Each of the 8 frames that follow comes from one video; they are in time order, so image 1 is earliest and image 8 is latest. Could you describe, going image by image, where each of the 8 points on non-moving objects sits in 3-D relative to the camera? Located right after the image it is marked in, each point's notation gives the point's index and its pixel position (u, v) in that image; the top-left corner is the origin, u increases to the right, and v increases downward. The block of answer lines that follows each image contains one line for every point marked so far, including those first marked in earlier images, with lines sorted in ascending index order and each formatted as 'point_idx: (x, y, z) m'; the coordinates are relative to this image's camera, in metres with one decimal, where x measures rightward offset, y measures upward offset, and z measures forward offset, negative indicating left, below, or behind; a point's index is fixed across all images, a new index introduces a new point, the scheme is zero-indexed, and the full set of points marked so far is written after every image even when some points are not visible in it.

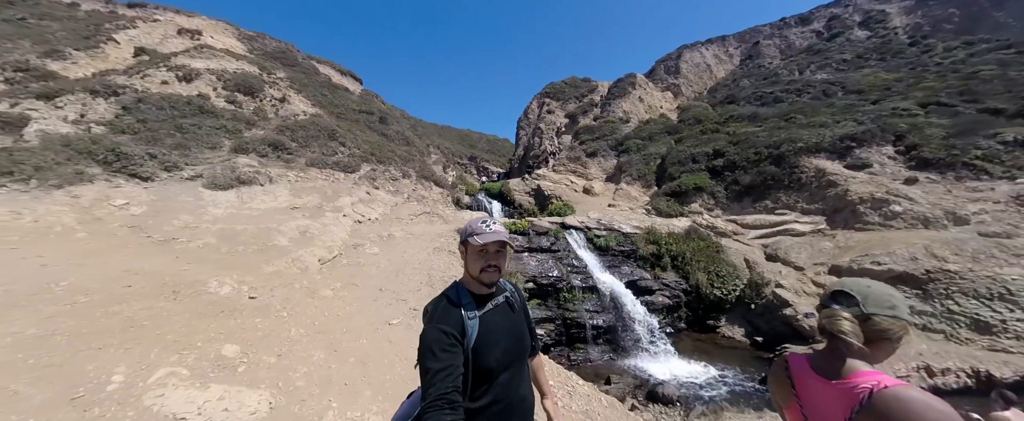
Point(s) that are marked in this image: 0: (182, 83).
0: (-14.0, +5.4, +13.1) m
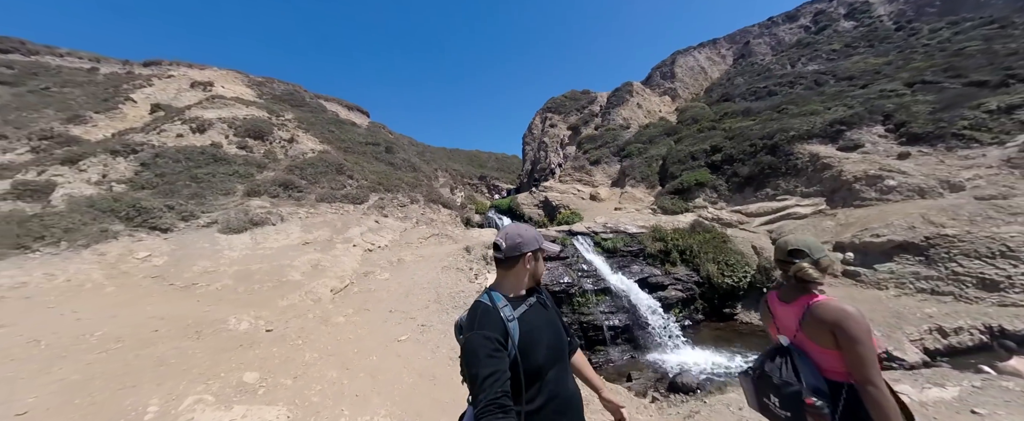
0: (-14.3, +3.4, +13.9) m
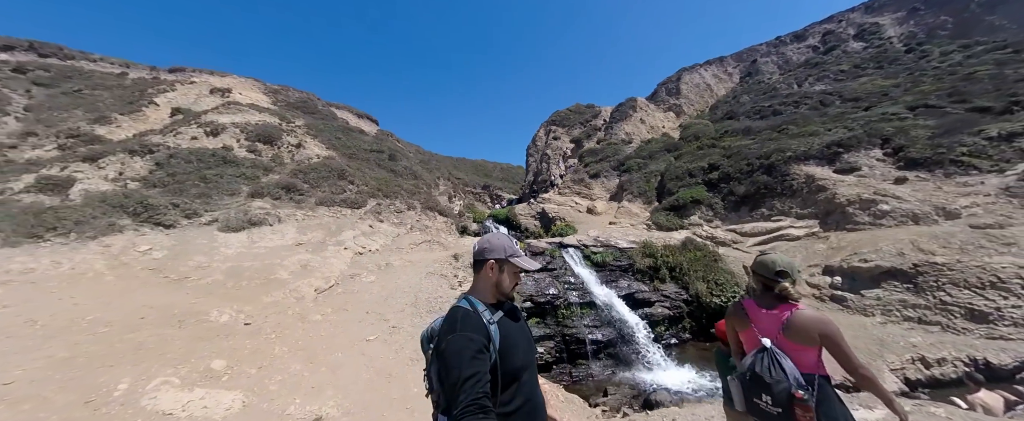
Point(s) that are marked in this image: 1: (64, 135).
0: (-14.5, +3.4, +14.8) m
1: (-18.7, +3.1, +13.0) m
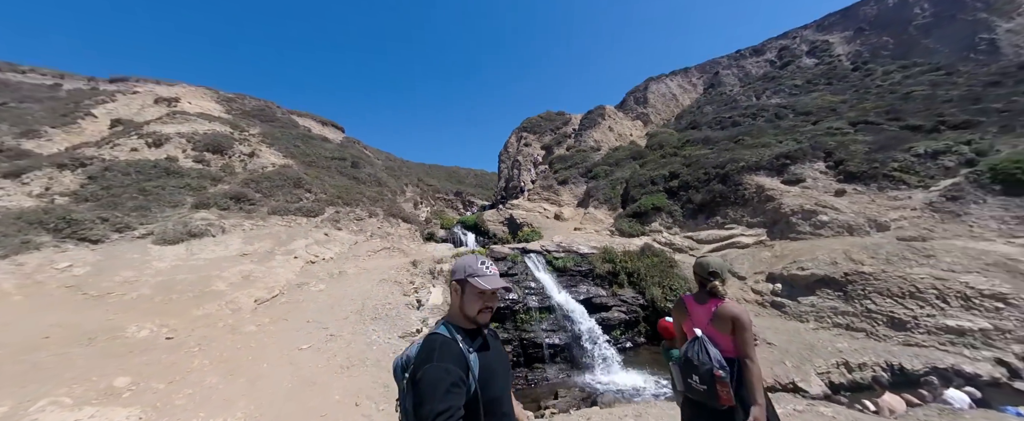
0: (-16.3, +2.8, +14.1) m
1: (-20.4, +2.4, +12.1) m
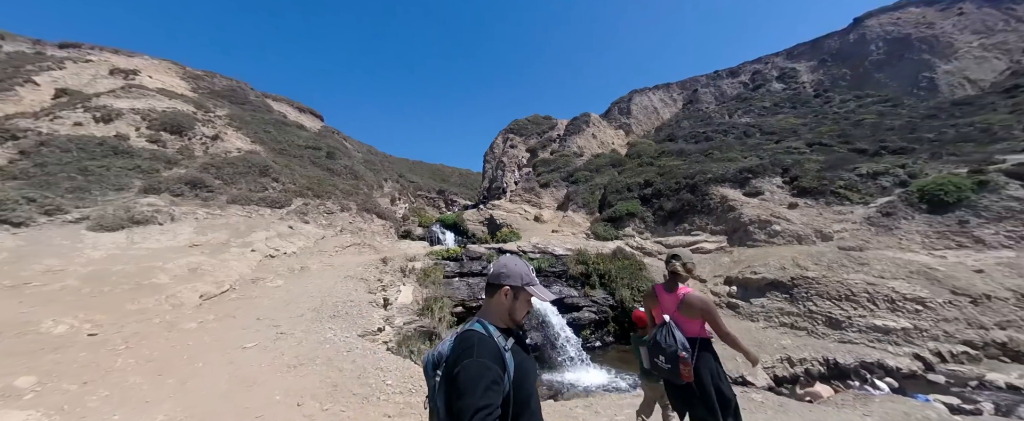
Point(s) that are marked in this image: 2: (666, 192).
0: (-17.2, +3.7, +13.0) m
1: (-21.1, +3.5, +10.8) m
2: (+9.3, +1.2, +18.7) m
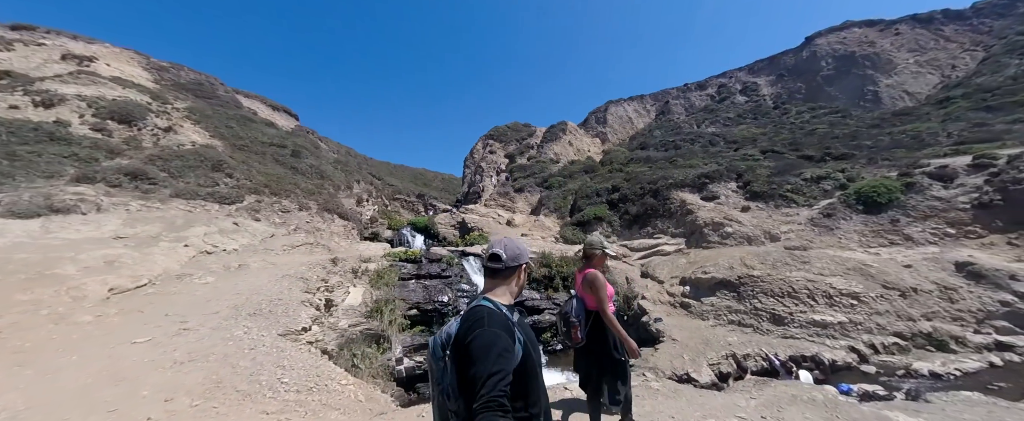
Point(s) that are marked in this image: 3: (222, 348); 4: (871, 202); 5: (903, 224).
0: (-19.0, +3.8, +12.7) m
1: (-22.9, +3.7, +10.3) m
2: (+7.3, +1.0, +19.0) m
3: (-5.2, -2.4, +5.6) m
4: (+14.6, +0.3, +12.7) m
5: (+14.7, -0.5, +11.7) m
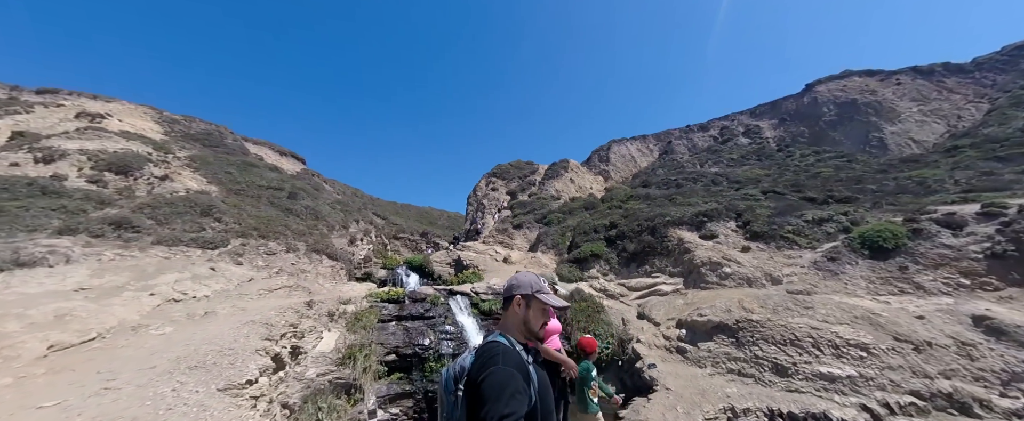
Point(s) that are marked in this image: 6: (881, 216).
0: (-19.7, +2.1, +13.4) m
1: (-23.7, +2.2, +11.2) m
2: (+6.8, -1.3, +18.5) m
3: (-6.2, -3.5, +5.3) m
4: (+13.9, -1.4, +11.8) m
5: (+13.8, -2.2, +10.7) m
6: (+15.6, -0.2, +13.2) m
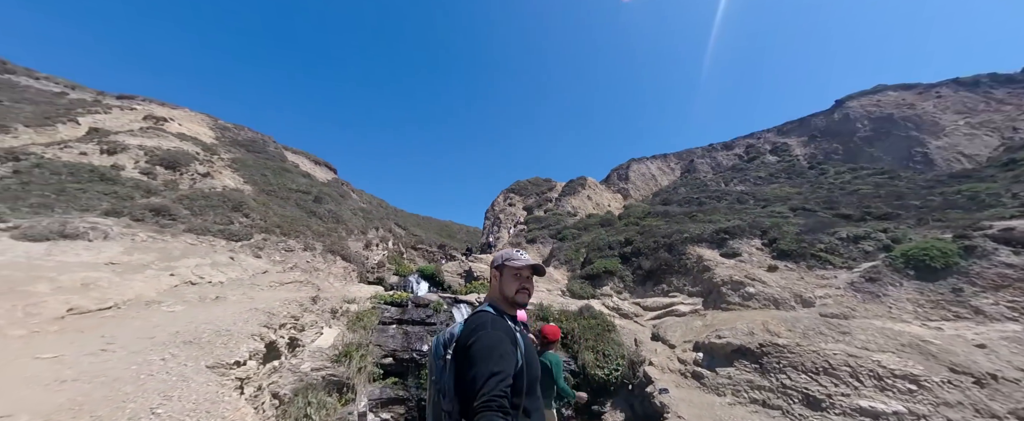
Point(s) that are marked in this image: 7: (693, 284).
0: (-19.3, +2.4, +15.2) m
1: (-23.5, +2.8, +13.4) m
2: (+7.4, -2.1, +17.7) m
3: (-6.8, -2.9, +5.5) m
4: (+13.9, -1.9, +10.5) m
5: (+13.7, -2.6, +9.3) m
6: (+15.8, -0.8, +11.8) m
7: (+8.0, -3.3, +14.2) m
